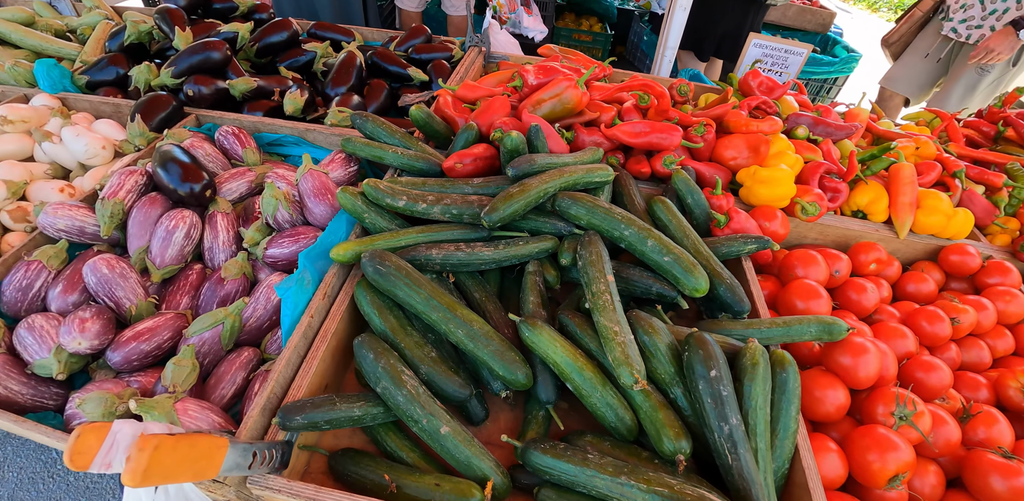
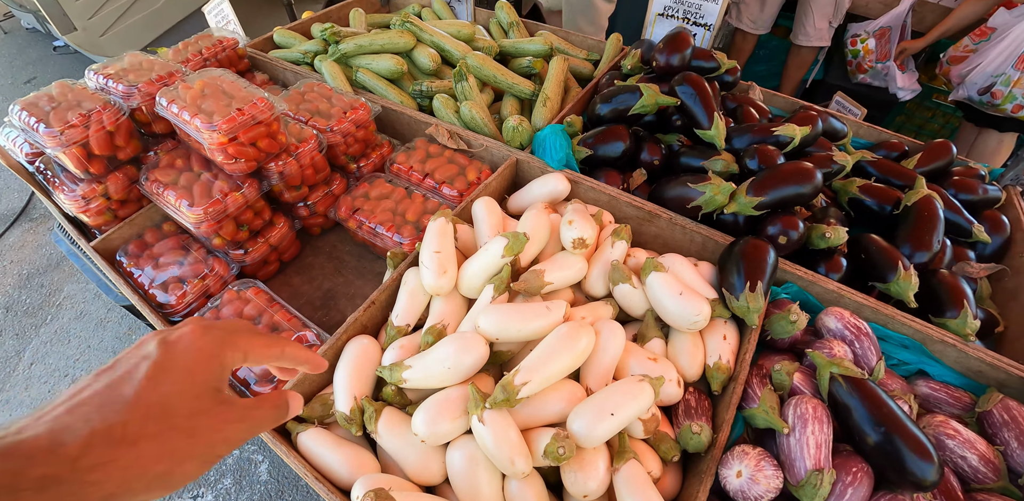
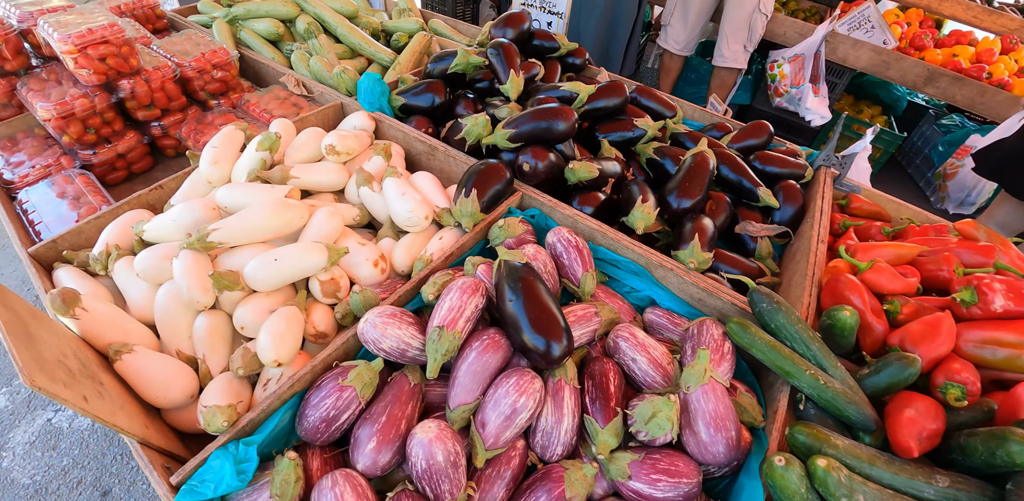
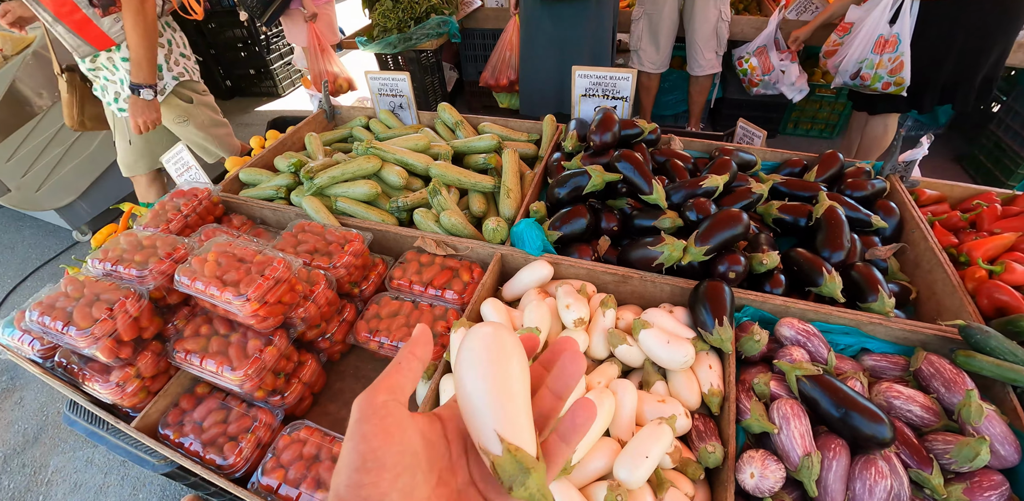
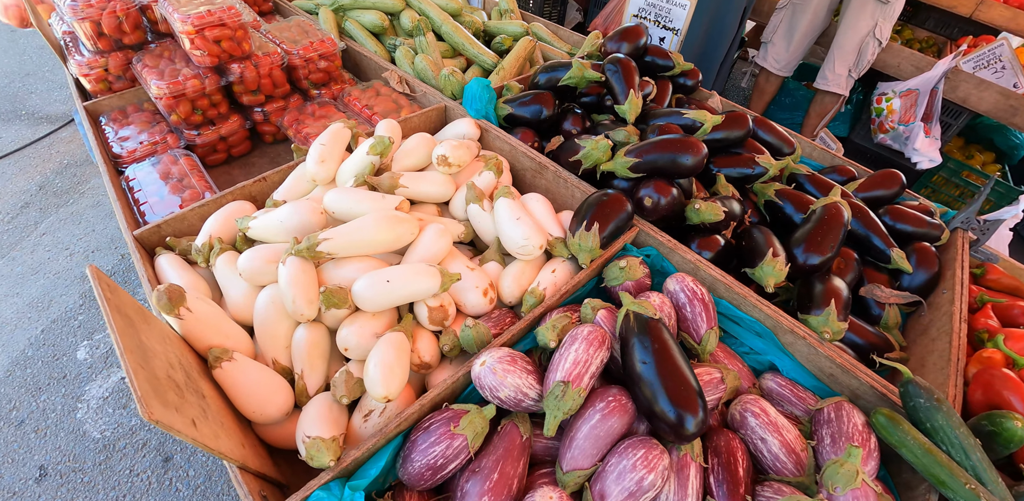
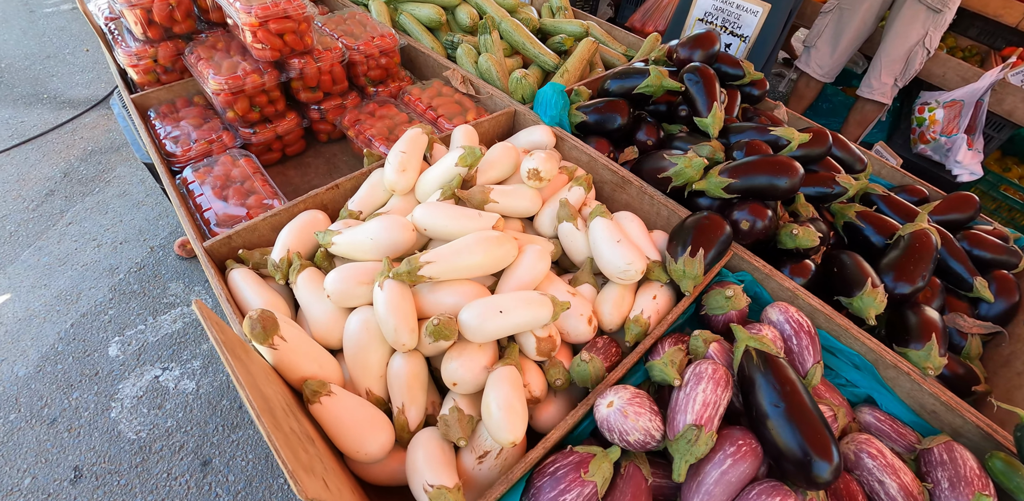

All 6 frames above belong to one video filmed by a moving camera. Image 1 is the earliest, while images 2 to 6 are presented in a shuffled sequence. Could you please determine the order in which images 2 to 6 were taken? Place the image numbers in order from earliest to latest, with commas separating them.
3, 5, 6, 2, 4
